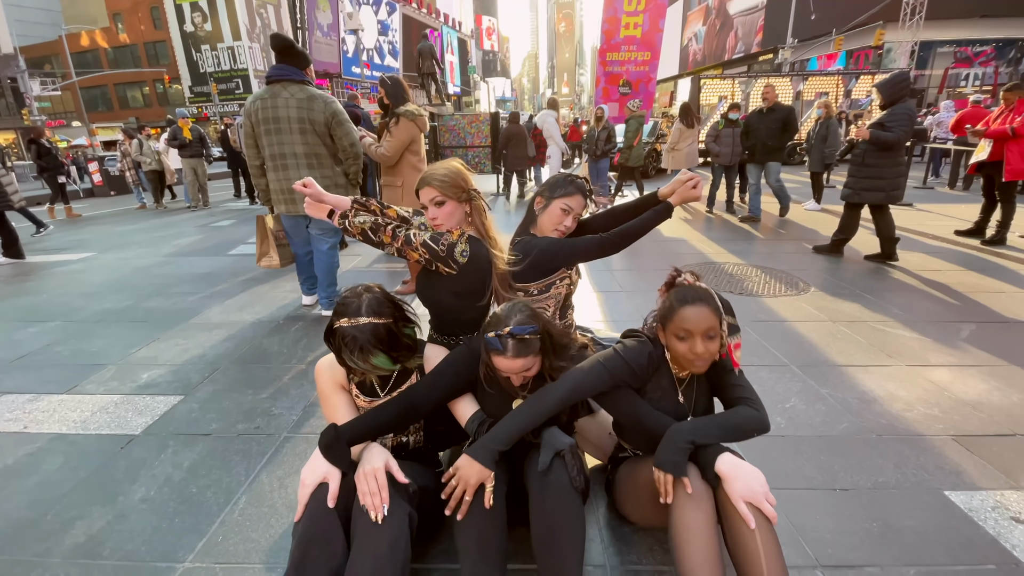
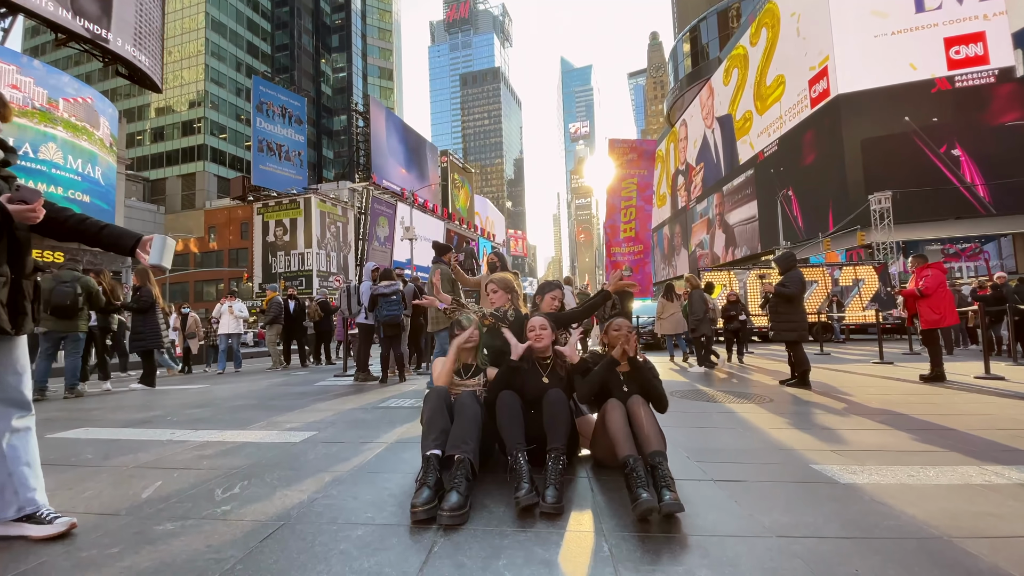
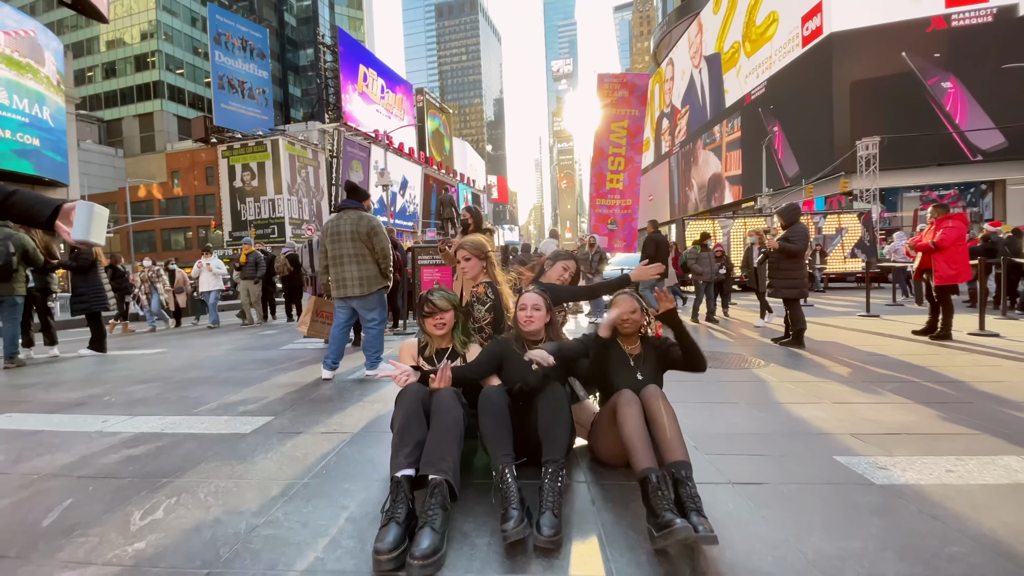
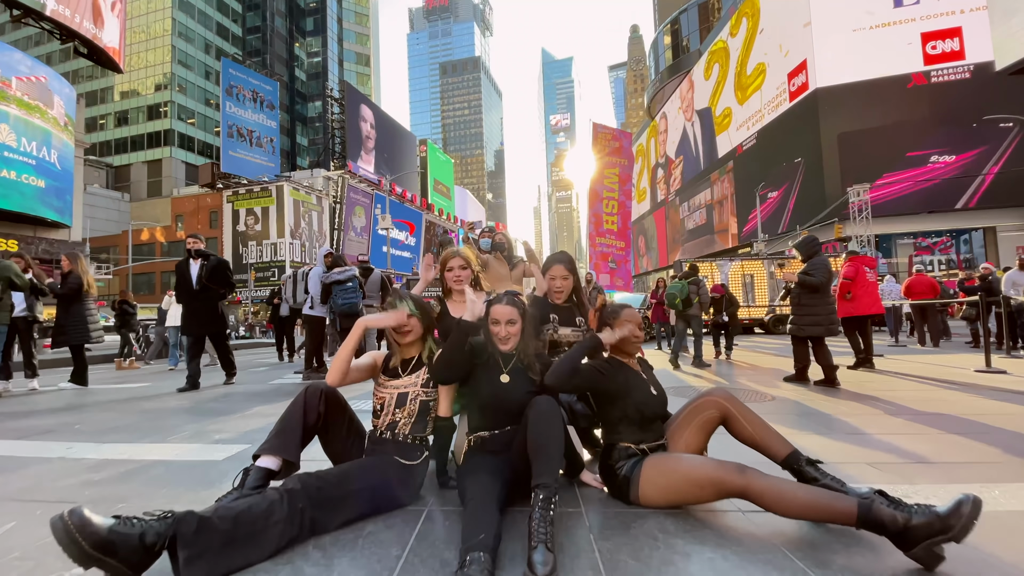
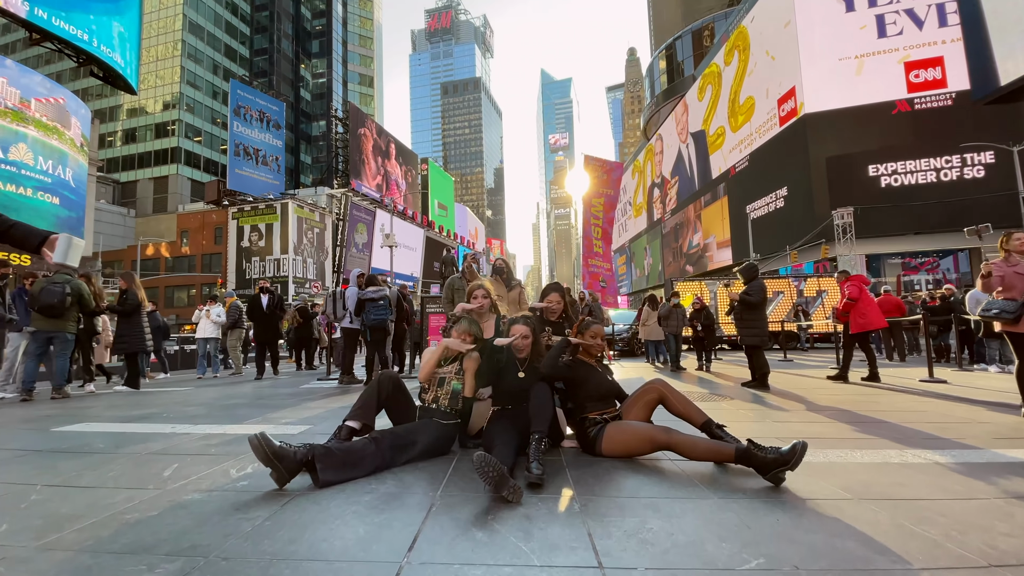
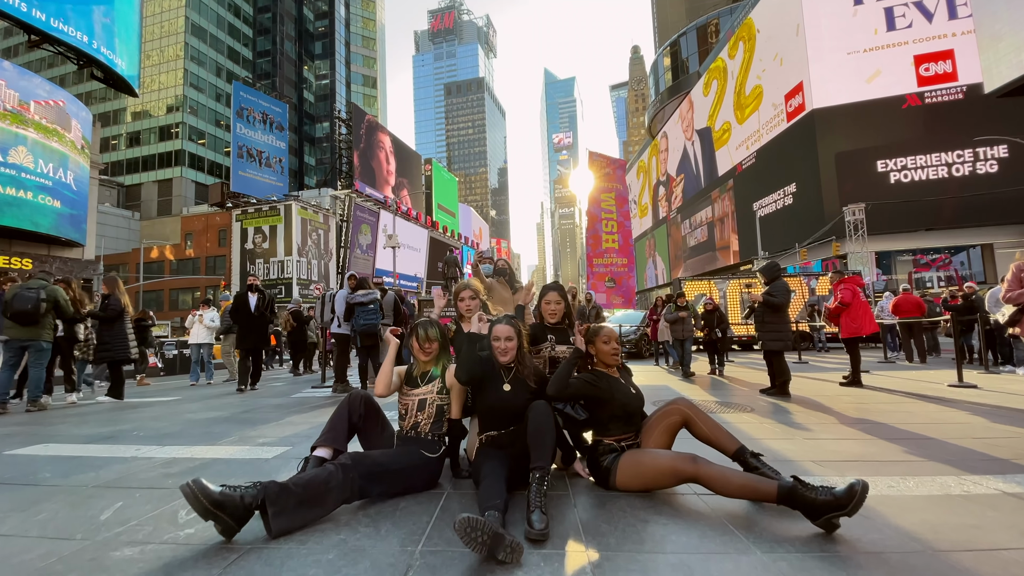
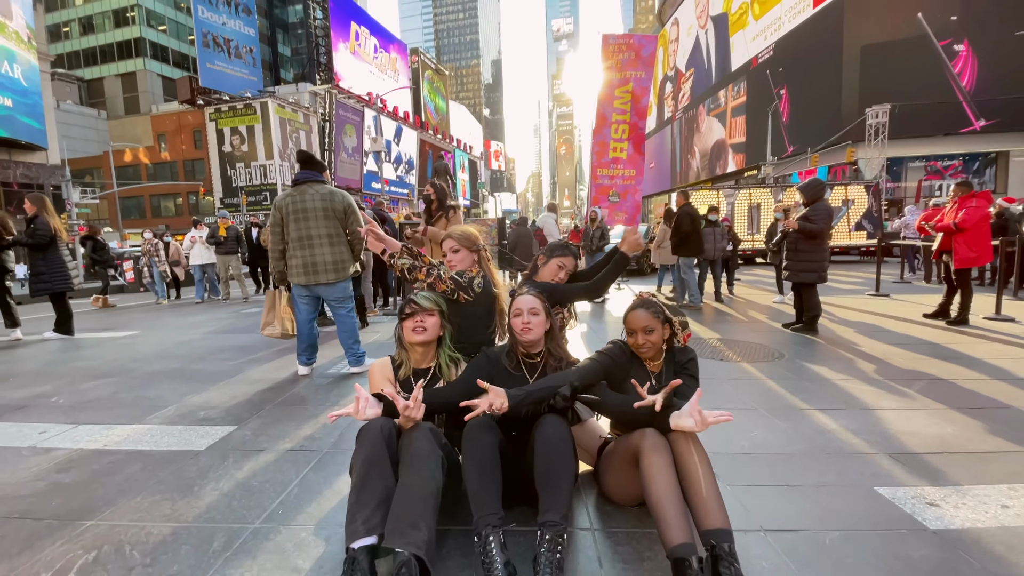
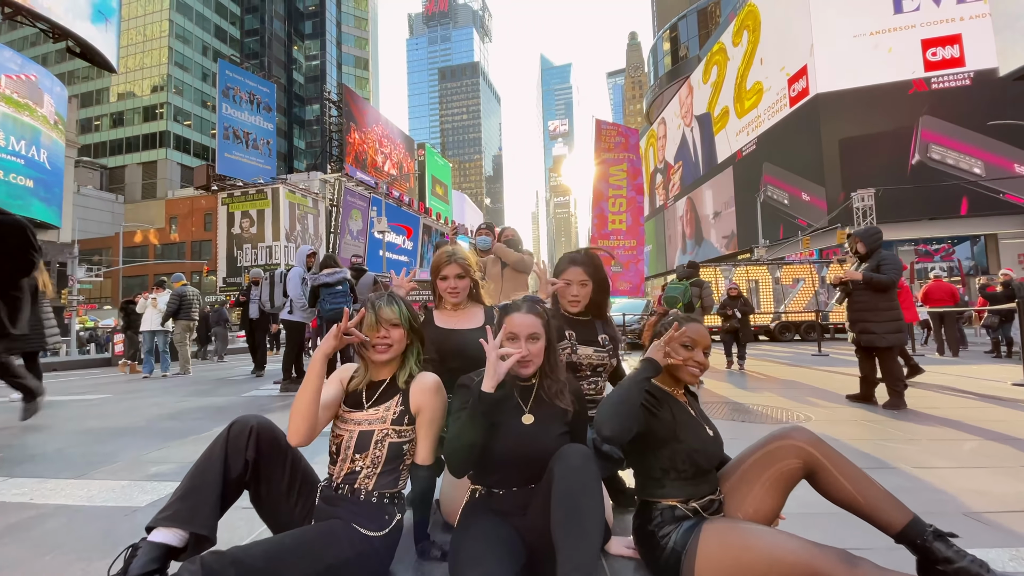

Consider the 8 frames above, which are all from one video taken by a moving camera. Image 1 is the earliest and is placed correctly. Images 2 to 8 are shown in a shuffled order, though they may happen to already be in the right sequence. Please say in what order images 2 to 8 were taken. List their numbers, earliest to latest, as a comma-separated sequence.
7, 3, 2, 5, 6, 4, 8
